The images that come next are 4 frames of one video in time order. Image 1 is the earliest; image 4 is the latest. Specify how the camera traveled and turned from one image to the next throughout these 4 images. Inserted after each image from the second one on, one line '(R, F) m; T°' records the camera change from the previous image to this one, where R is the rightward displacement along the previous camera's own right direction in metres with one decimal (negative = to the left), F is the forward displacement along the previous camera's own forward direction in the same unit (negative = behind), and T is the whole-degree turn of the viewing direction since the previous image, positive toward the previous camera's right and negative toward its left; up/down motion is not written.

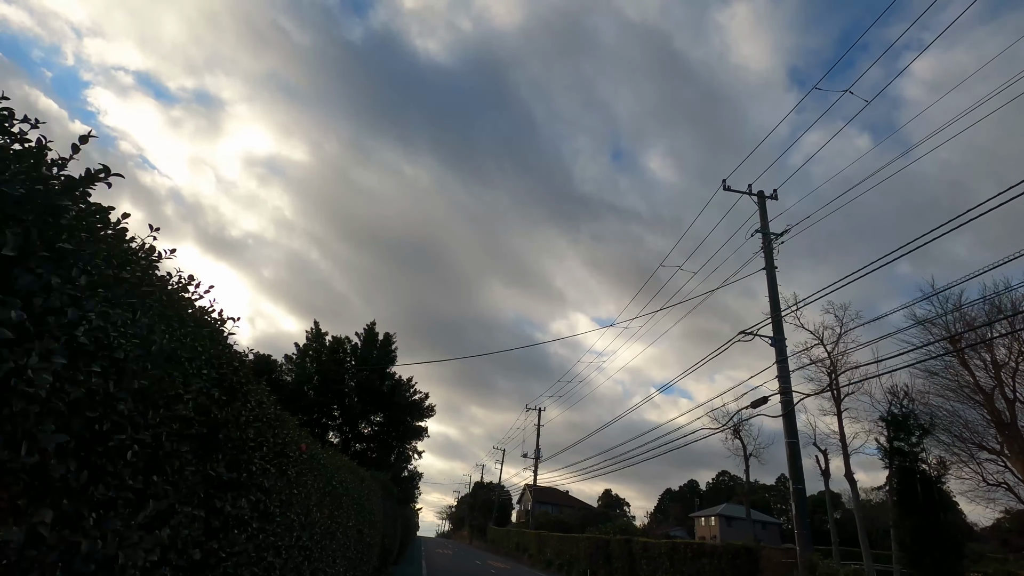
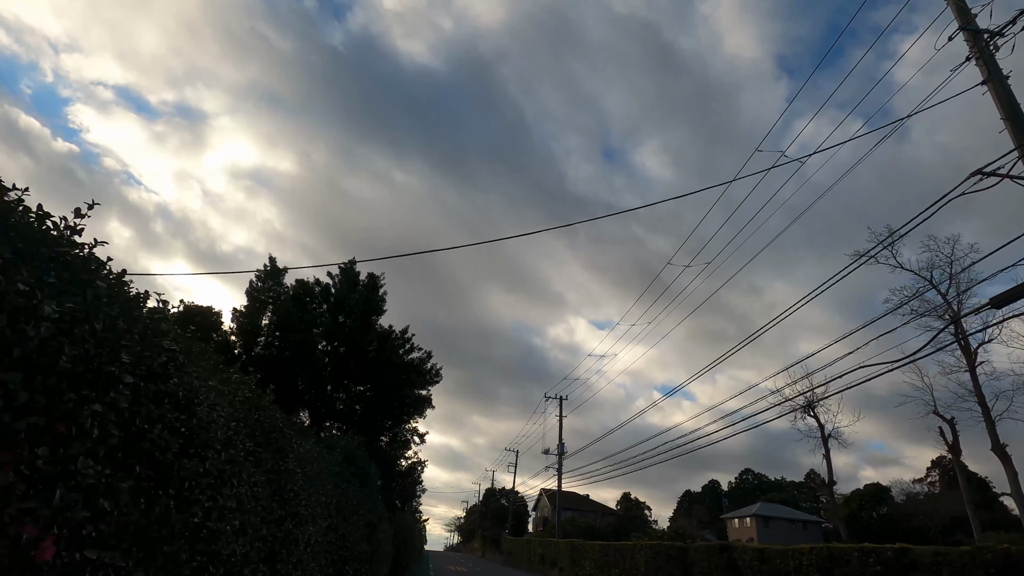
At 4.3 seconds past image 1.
(-1.1, +6.8) m; 0°
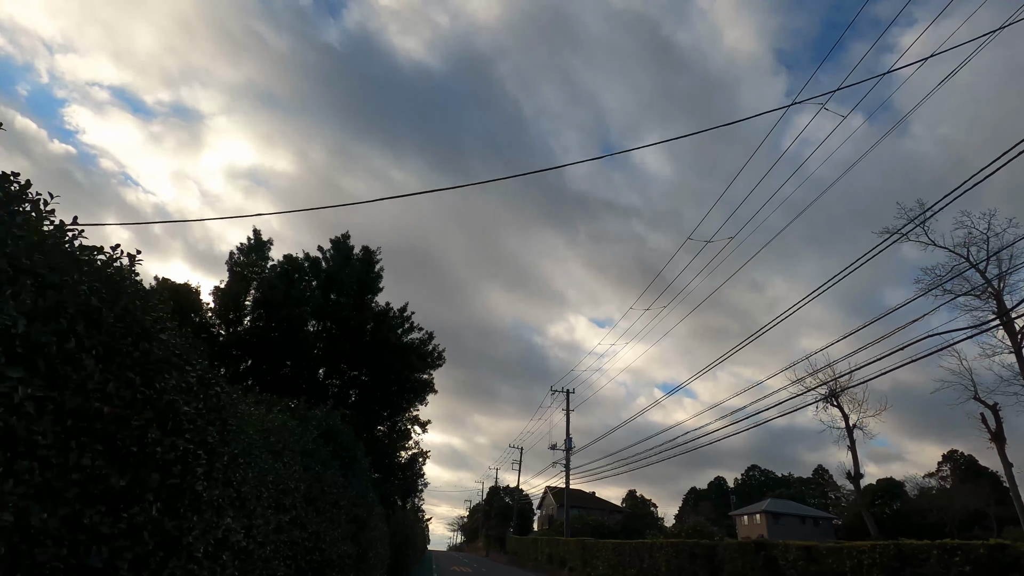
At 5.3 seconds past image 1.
(-0.3, +1.6) m; 0°
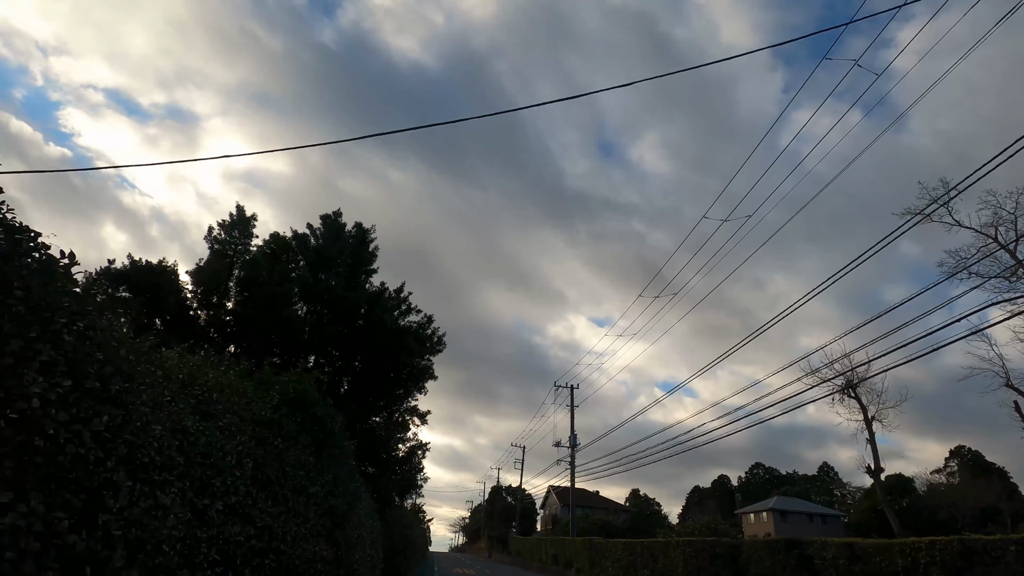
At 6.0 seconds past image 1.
(-0.2, +1.2) m; 0°
